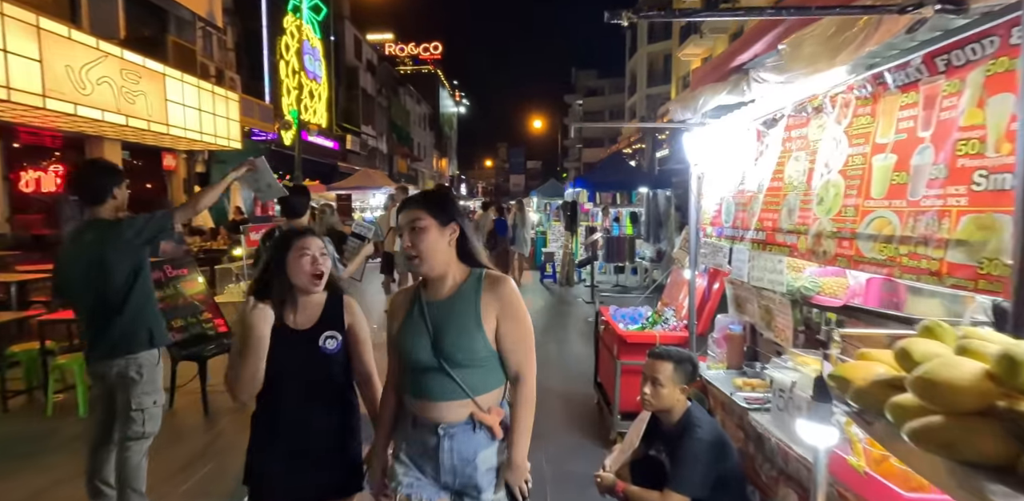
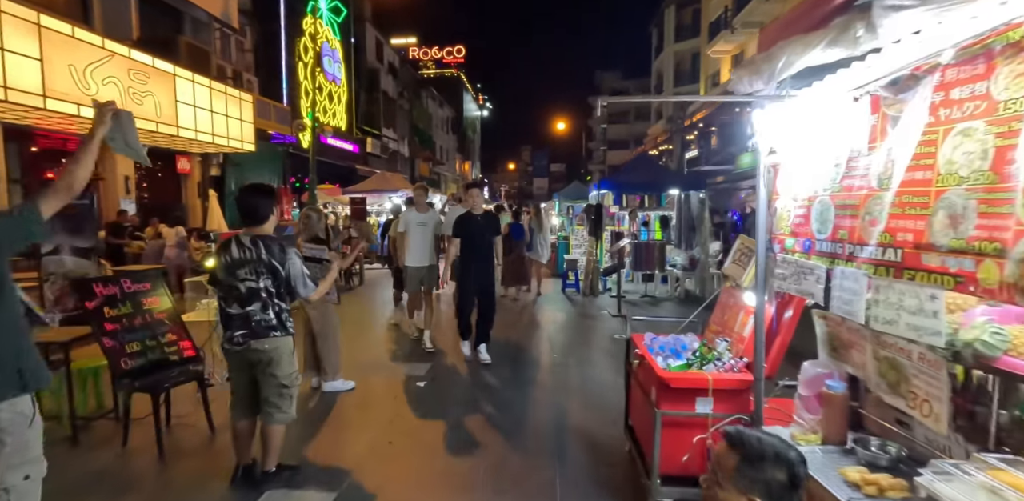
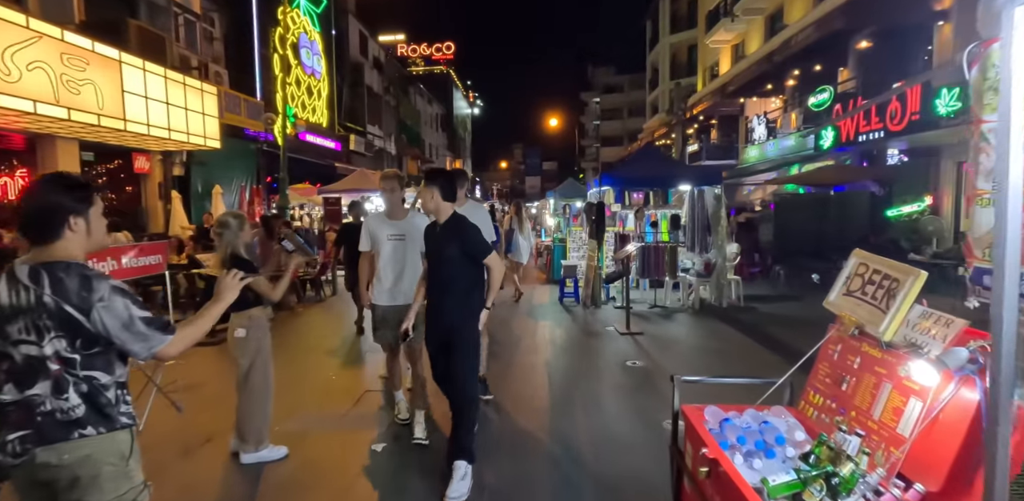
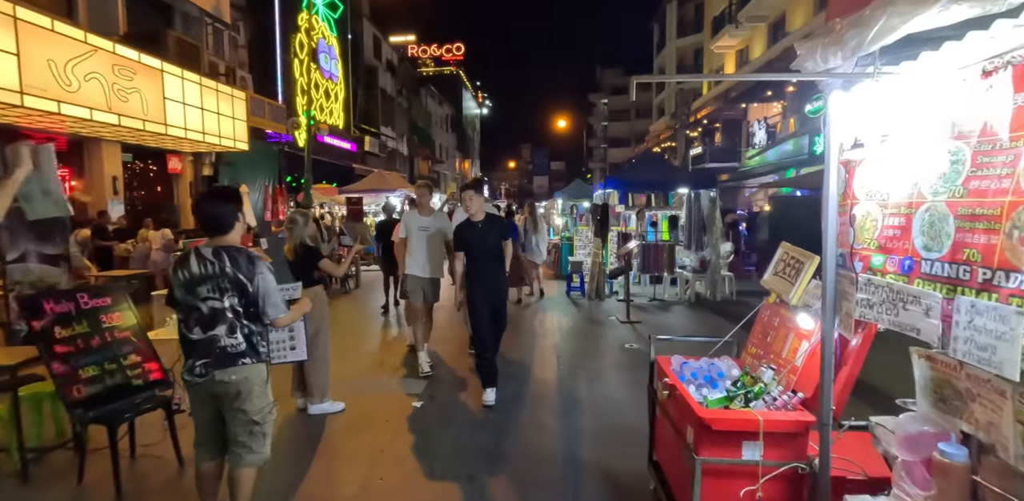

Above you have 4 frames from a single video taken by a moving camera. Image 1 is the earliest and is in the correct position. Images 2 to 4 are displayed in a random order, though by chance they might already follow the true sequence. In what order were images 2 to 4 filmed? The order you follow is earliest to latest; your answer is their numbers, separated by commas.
2, 4, 3
